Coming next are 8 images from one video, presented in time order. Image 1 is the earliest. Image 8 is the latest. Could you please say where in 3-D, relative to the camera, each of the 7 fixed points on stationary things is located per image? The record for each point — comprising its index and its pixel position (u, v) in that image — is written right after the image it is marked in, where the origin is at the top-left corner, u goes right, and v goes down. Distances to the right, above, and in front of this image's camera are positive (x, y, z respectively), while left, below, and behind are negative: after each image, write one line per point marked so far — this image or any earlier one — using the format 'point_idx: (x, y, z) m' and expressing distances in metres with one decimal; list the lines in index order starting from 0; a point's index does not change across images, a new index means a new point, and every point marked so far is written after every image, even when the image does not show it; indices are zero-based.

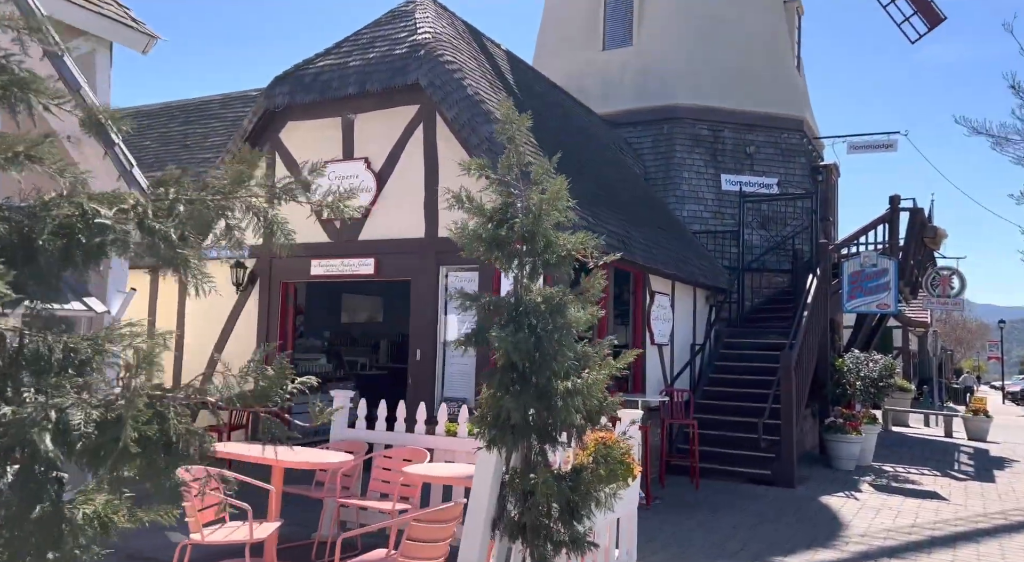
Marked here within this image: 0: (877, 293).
0: (+5.3, -0.2, +12.9) m
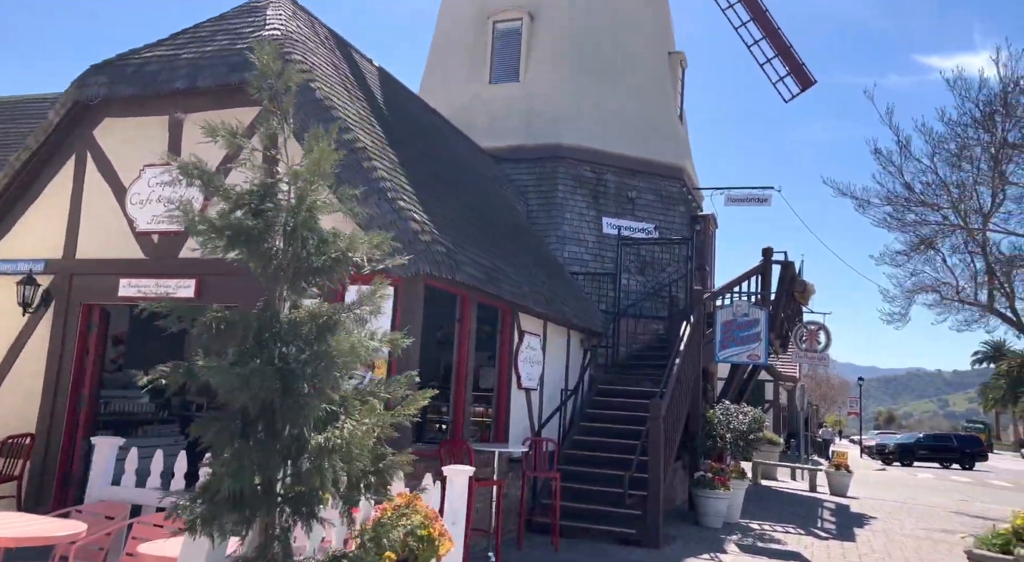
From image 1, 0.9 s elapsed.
0: (+3.3, -0.9, +12.4) m
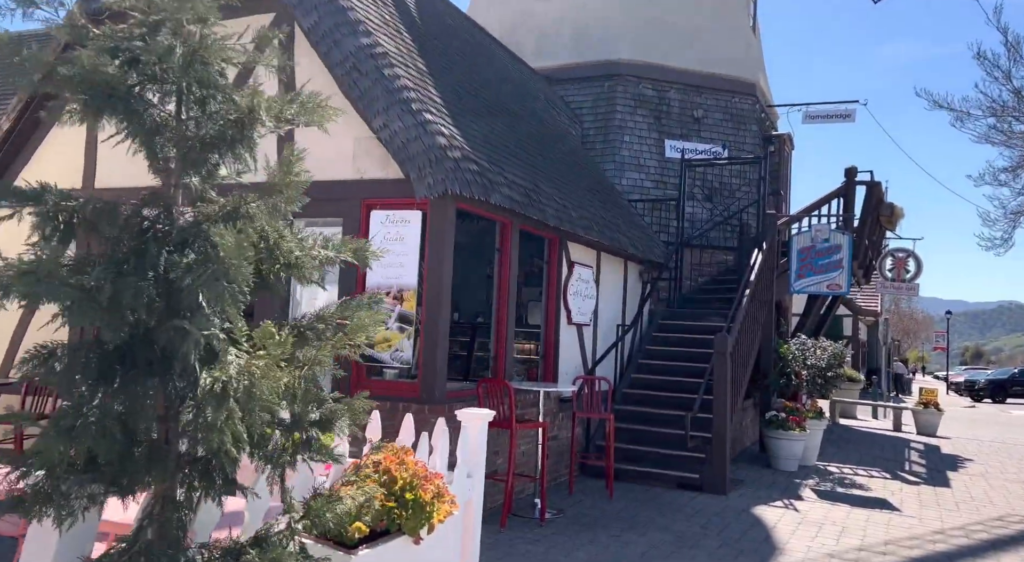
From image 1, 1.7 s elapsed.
0: (+4.1, +0.1, +11.4) m
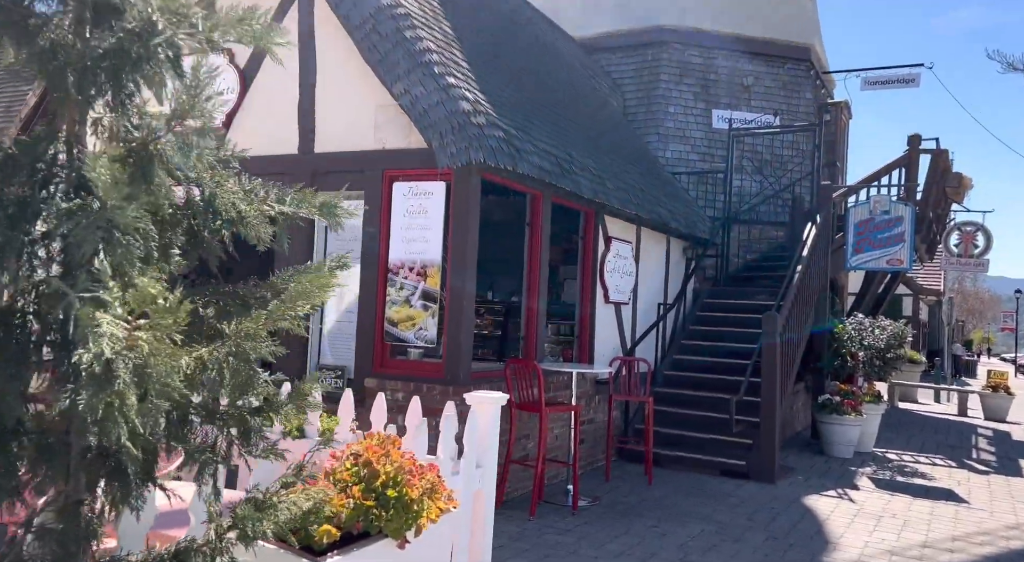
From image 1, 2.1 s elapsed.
0: (+4.6, +0.4, +10.7) m
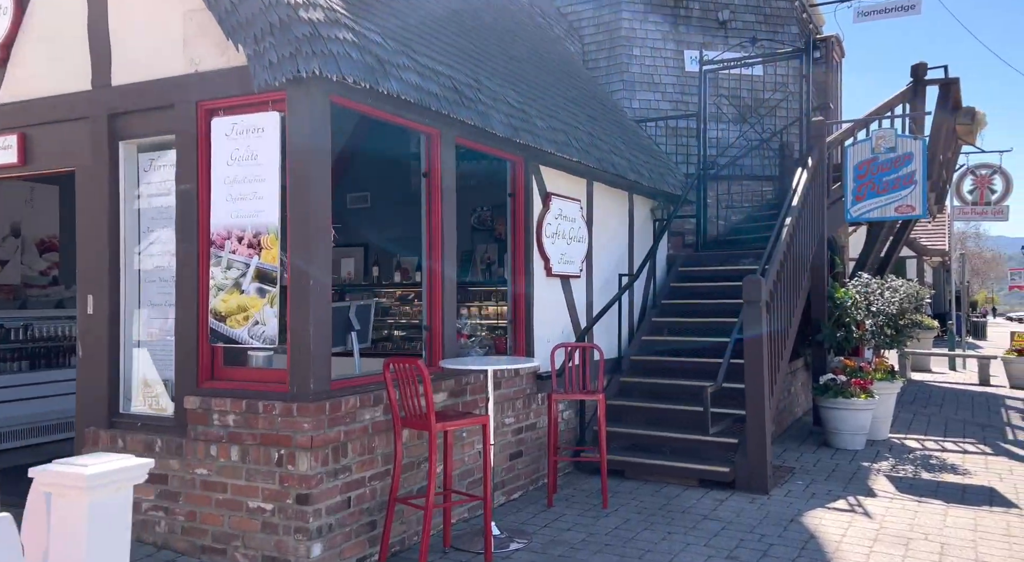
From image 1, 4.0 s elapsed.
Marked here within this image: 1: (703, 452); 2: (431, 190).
0: (+3.9, +0.9, +9.0) m
1: (+1.5, -1.3, +7.0) m
2: (-0.5, +0.5, +5.3) m
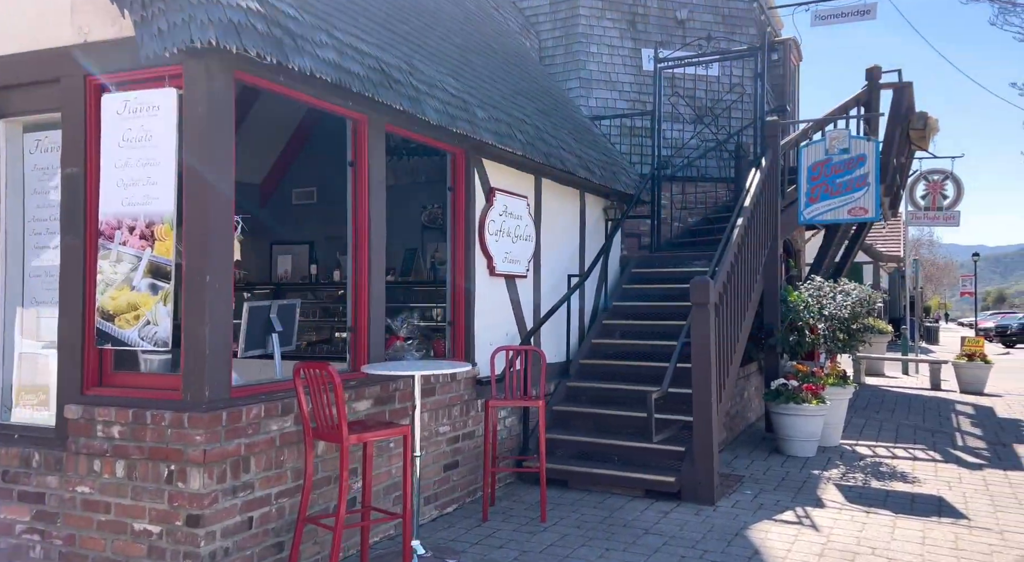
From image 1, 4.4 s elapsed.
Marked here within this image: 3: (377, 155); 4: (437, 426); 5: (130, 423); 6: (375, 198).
0: (+3.3, +0.9, +8.7) m
1: (+1.0, -1.4, +6.7) m
2: (-0.9, +0.6, +4.9) m
3: (-0.8, +0.7, +5.0) m
4: (-0.5, -1.0, +5.8) m
5: (-1.6, -0.6, +3.7) m
6: (-0.8, +0.5, +5.1) m
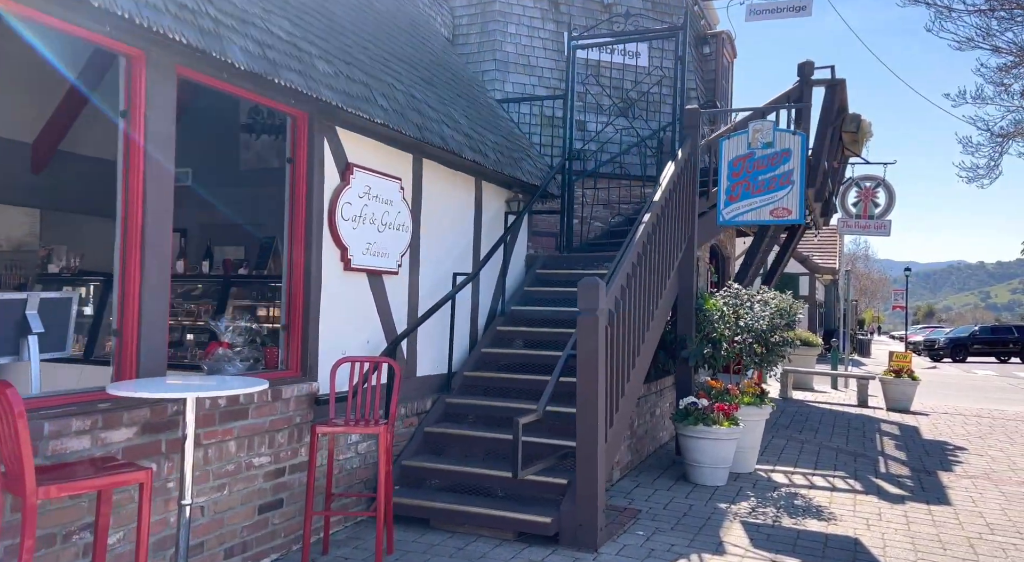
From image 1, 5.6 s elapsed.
0: (+2.3, +0.8, +7.8) m
1: (+0.1, -1.4, +5.6) m
2: (-1.6, +0.6, +3.7) m
3: (-1.5, +0.8, +3.8) m
4: (-1.4, -0.9, +4.6) m
5: (-2.3, -0.5, +2.5) m
6: (-1.6, +0.5, +3.9) m
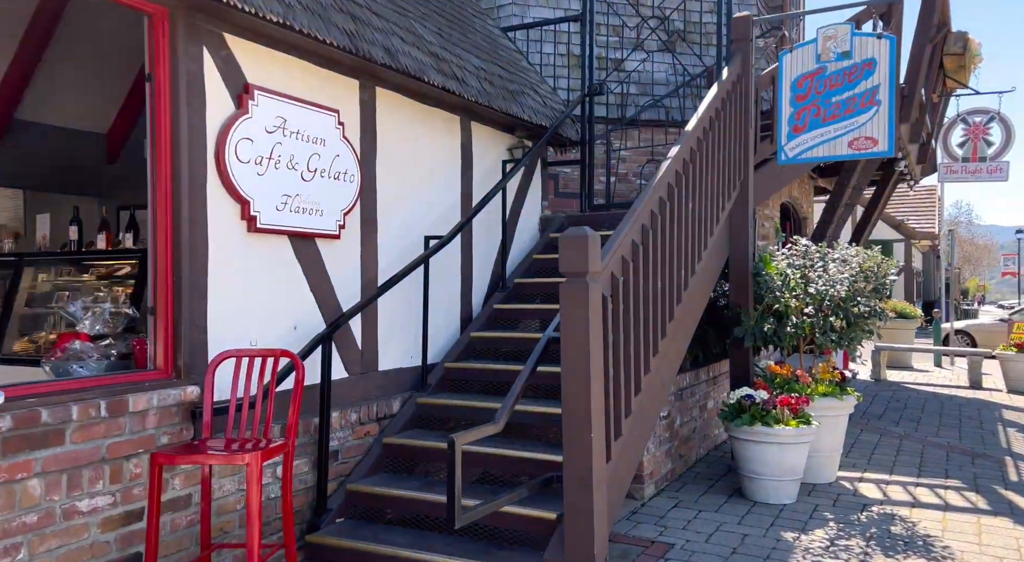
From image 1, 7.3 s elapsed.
0: (+2.3, +1.1, +6.0) m
1: (0.0, -1.2, +4.1) m
2: (-2.0, +0.7, +2.3) m
3: (-1.9, +0.9, +2.4) m
4: (-1.6, -0.8, +3.2) m
5: (-2.8, -0.5, +1.2) m
6: (-1.9, +0.6, +2.5) m
